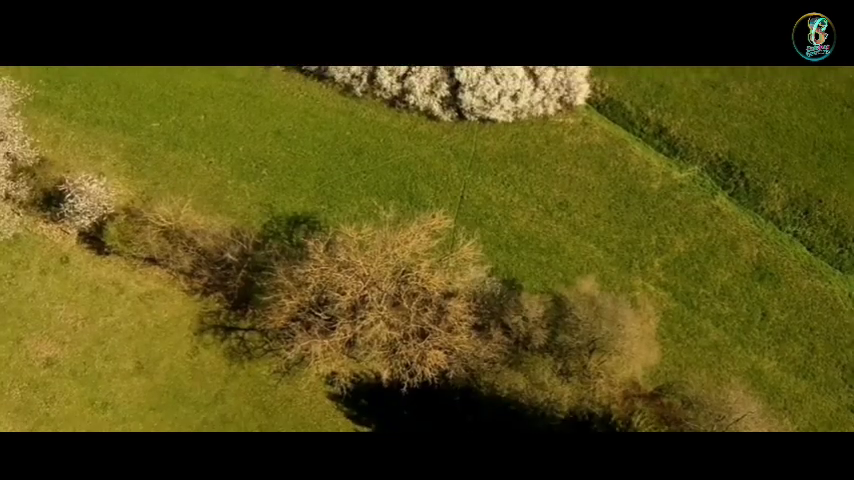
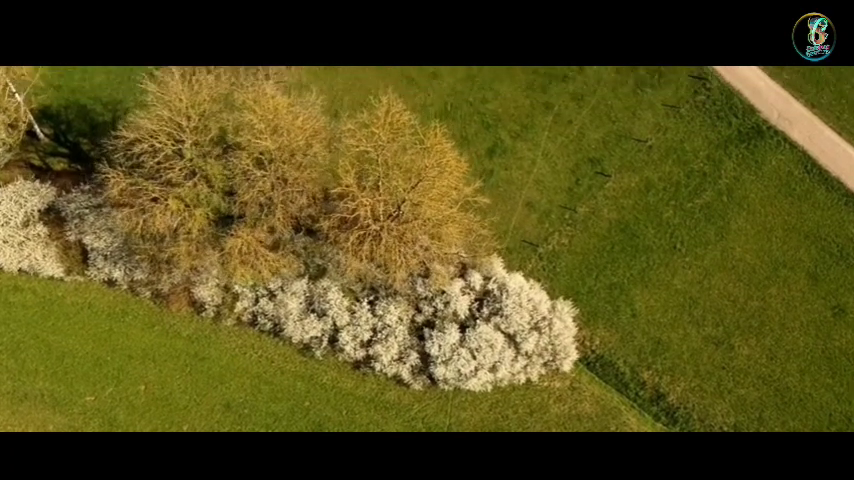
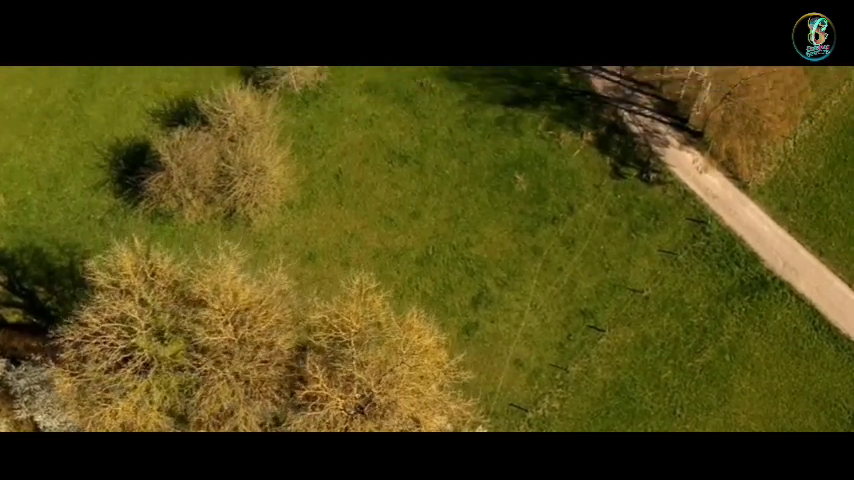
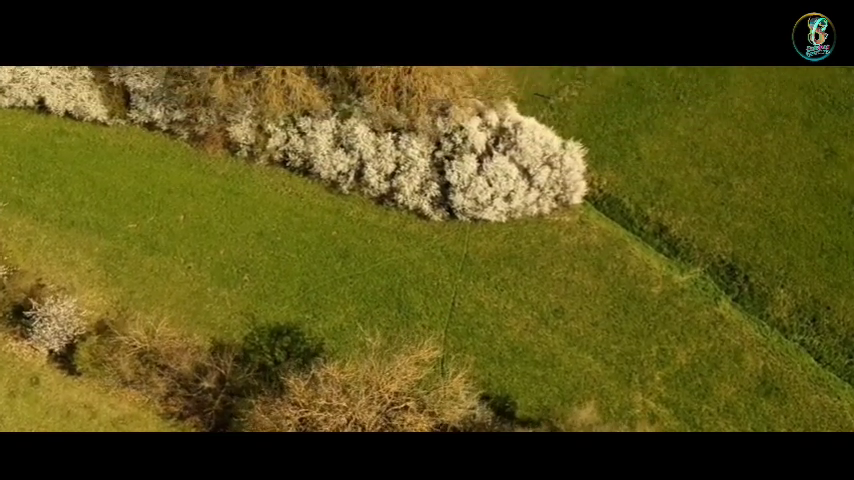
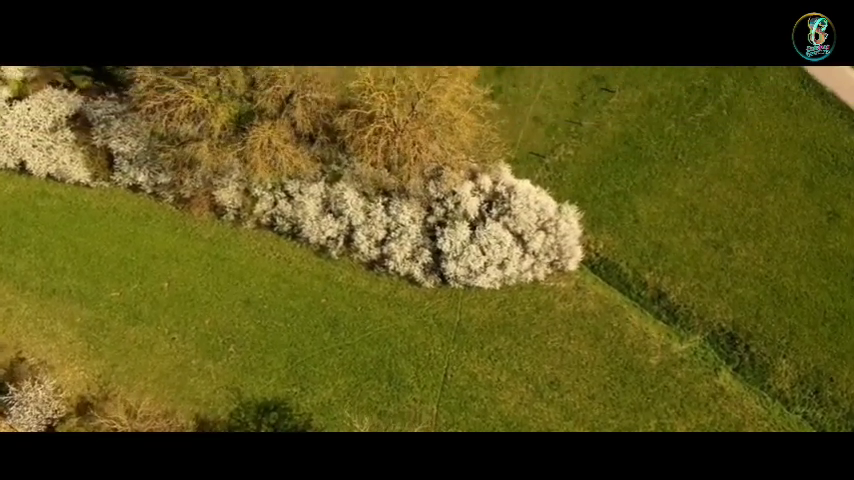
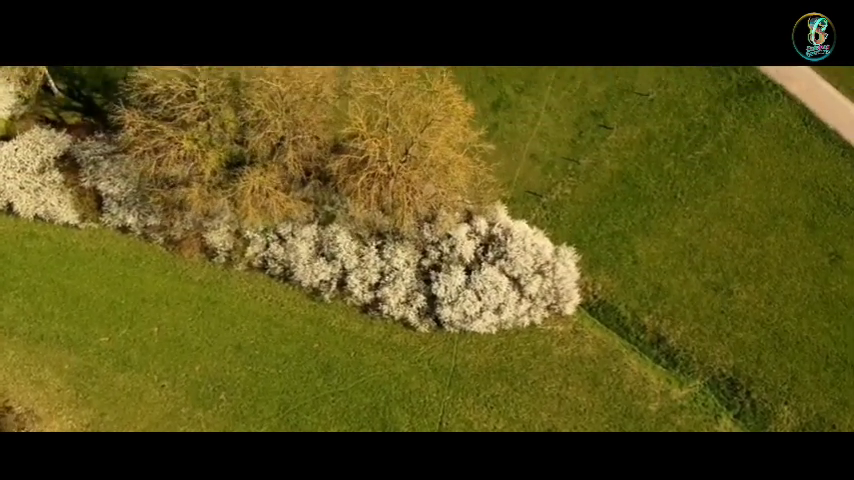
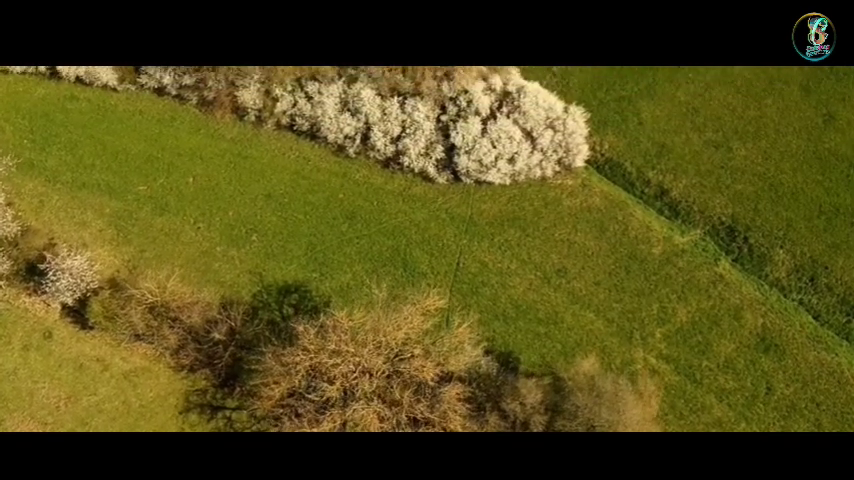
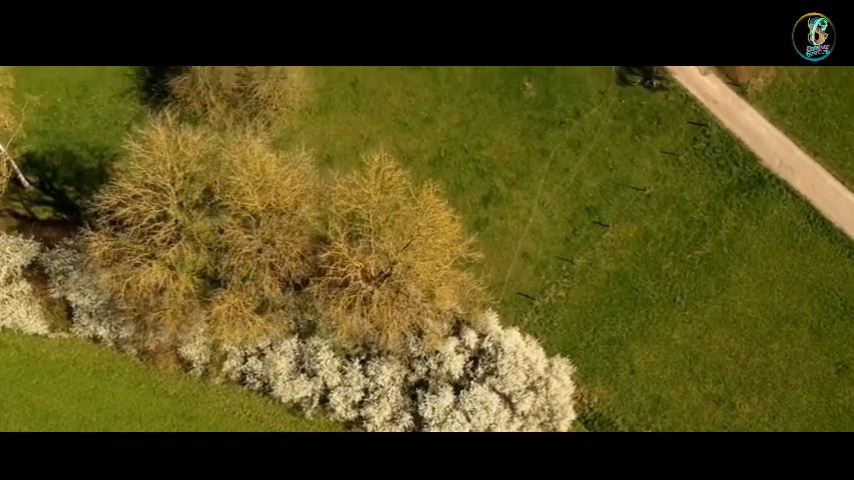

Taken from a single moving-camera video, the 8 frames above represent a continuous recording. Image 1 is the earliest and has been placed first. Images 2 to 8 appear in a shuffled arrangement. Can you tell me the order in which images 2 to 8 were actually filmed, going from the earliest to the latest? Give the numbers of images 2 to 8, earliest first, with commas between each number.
7, 4, 5, 6, 2, 8, 3
